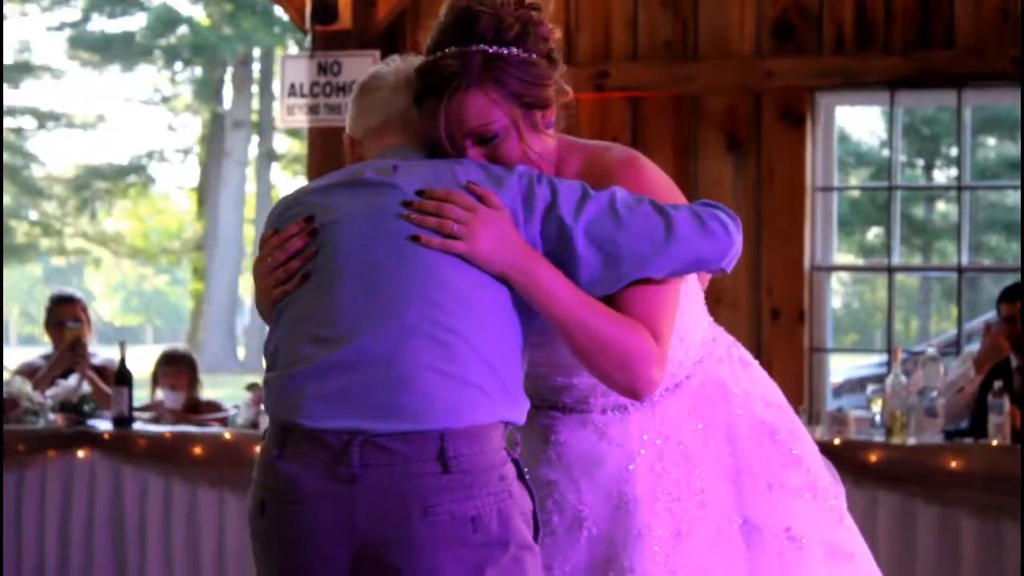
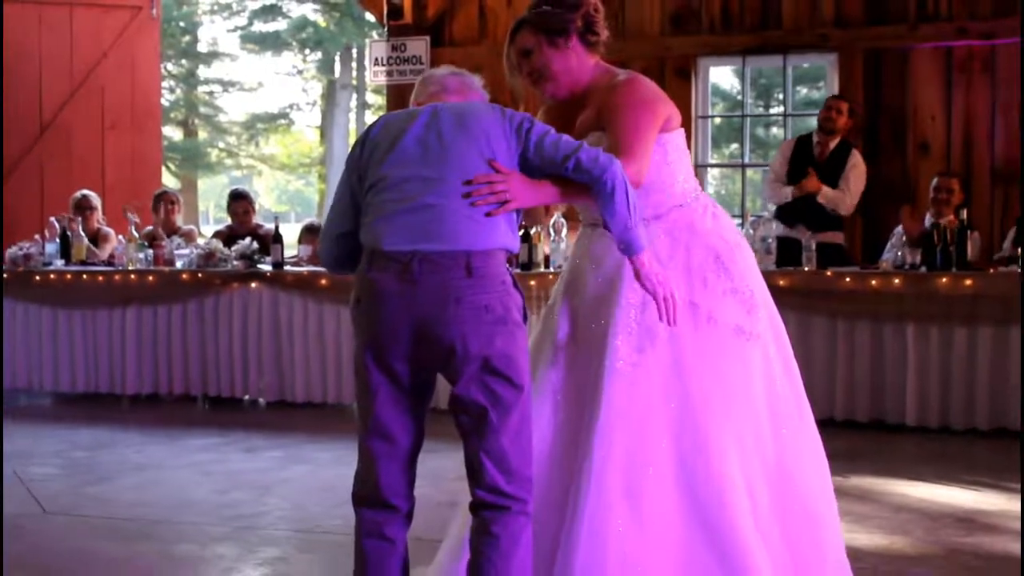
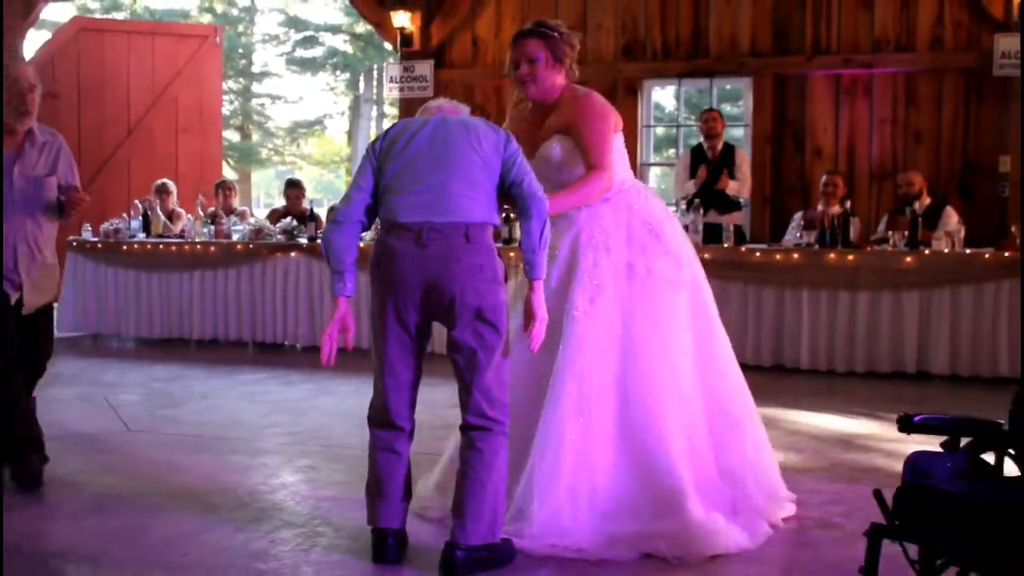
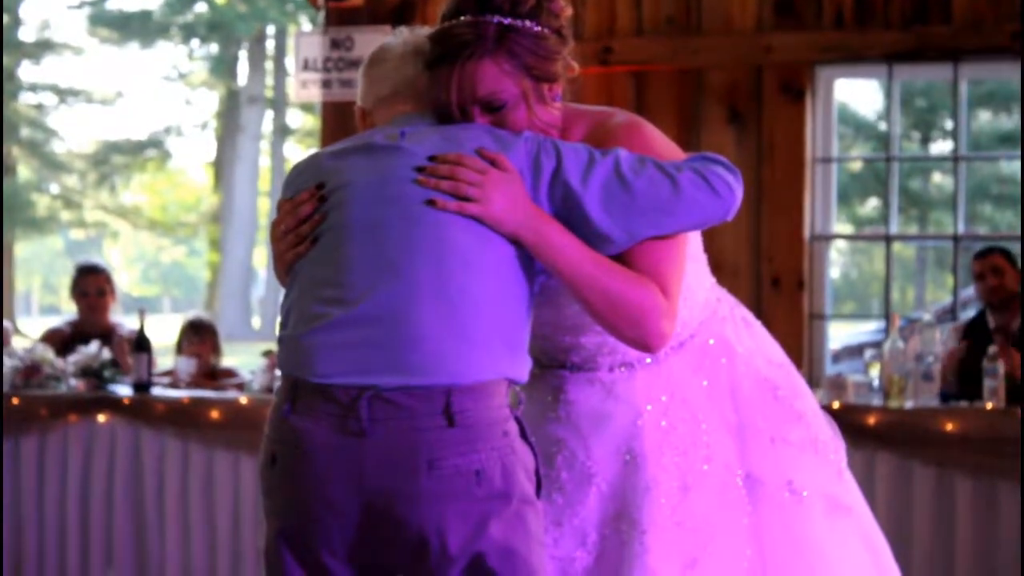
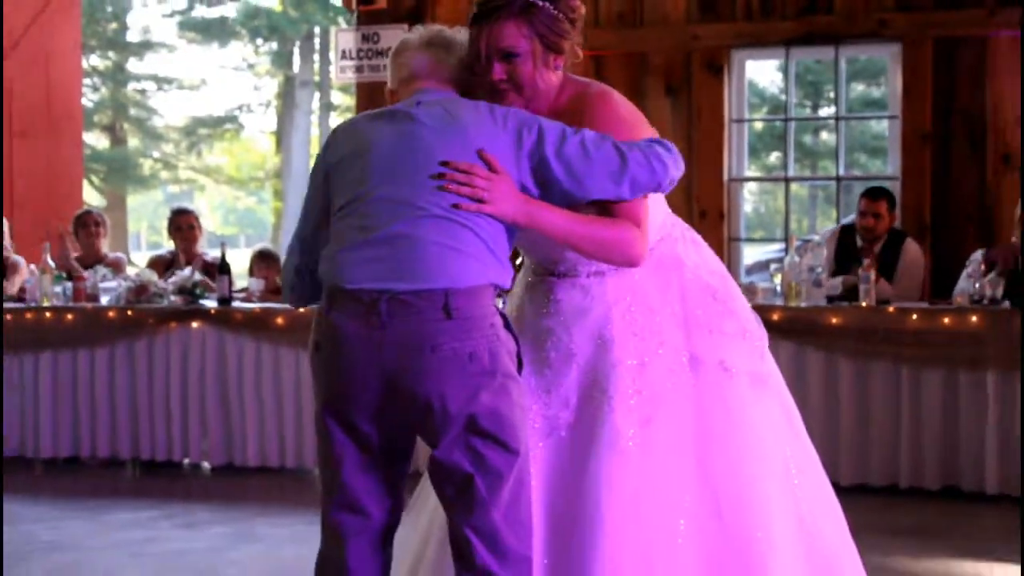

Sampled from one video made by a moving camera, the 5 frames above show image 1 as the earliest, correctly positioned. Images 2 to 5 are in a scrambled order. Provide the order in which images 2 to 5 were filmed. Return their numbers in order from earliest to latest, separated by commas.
4, 5, 2, 3
